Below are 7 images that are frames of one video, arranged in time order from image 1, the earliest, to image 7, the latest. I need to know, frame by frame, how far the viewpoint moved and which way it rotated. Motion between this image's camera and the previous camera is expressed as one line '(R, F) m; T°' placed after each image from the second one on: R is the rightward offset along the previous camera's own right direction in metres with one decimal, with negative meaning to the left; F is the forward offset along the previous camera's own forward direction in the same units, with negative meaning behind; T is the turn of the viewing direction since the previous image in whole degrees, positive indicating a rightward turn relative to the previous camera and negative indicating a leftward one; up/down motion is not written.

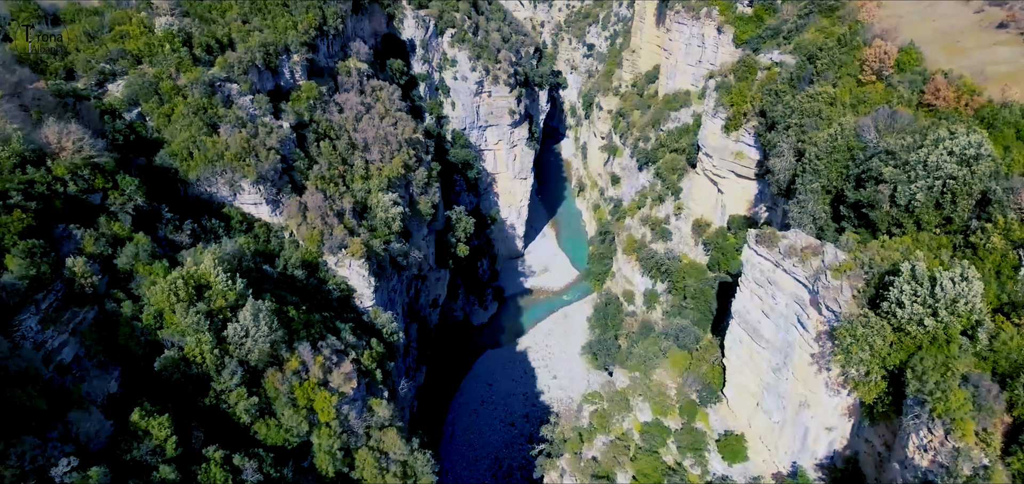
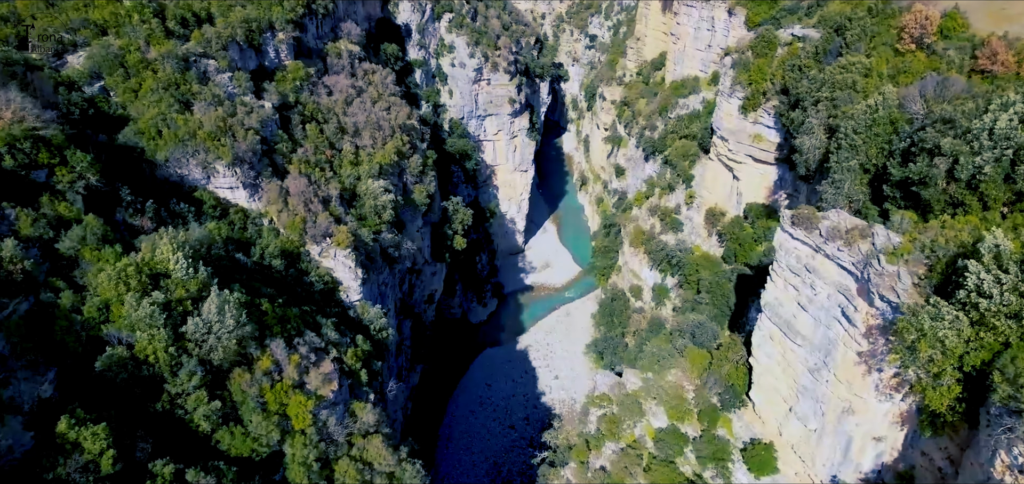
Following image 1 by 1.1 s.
(0.0, +2.4) m; 0°
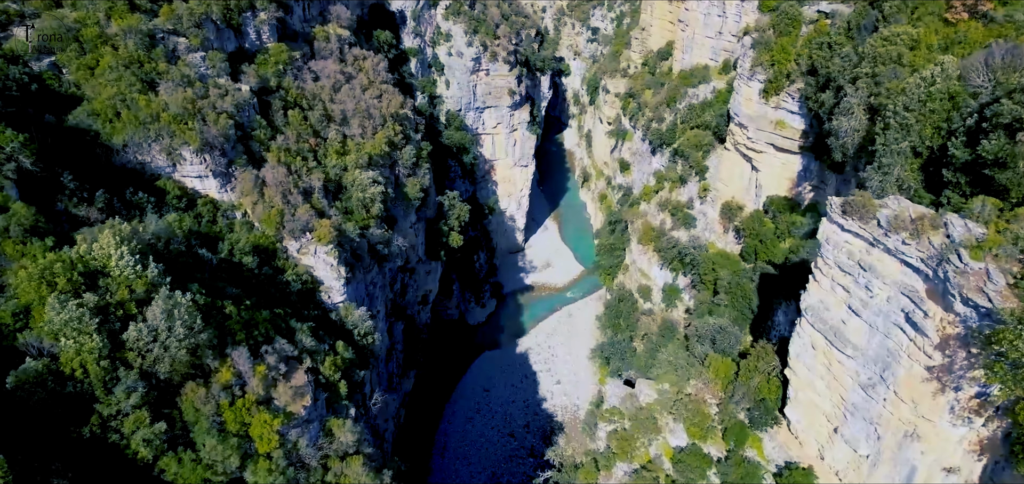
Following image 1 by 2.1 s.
(0.0, +2.5) m; 0°
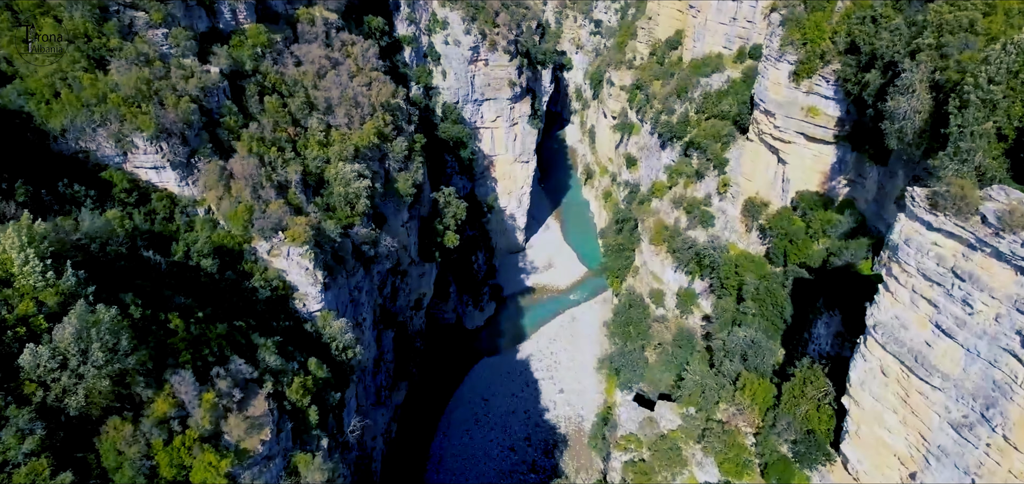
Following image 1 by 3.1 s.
(0.0, +2.9) m; 0°
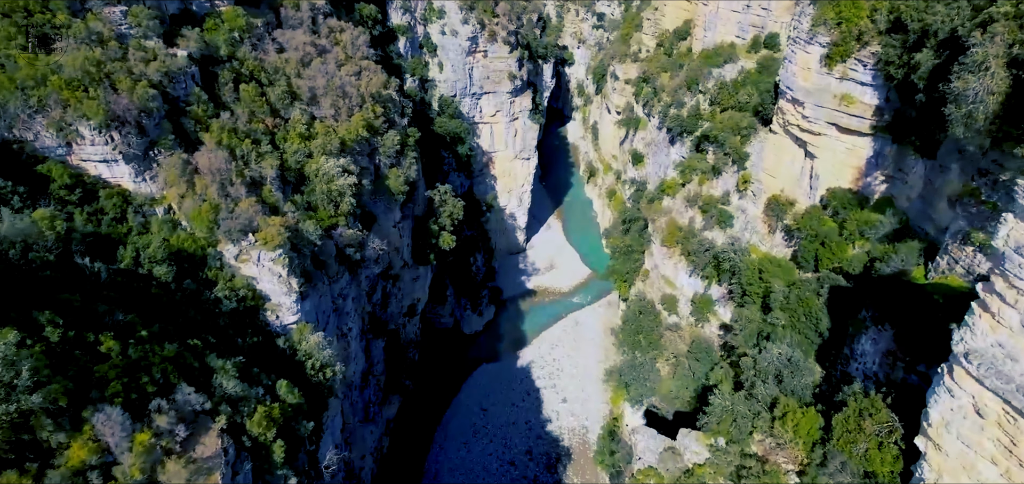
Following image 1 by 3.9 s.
(0.0, +2.5) m; 0°
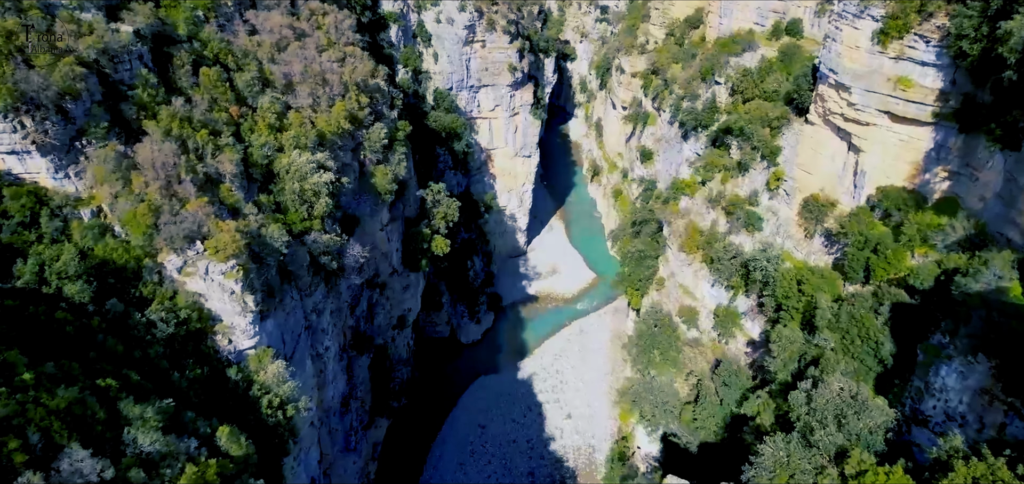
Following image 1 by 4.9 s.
(0.0, +3.2) m; 0°
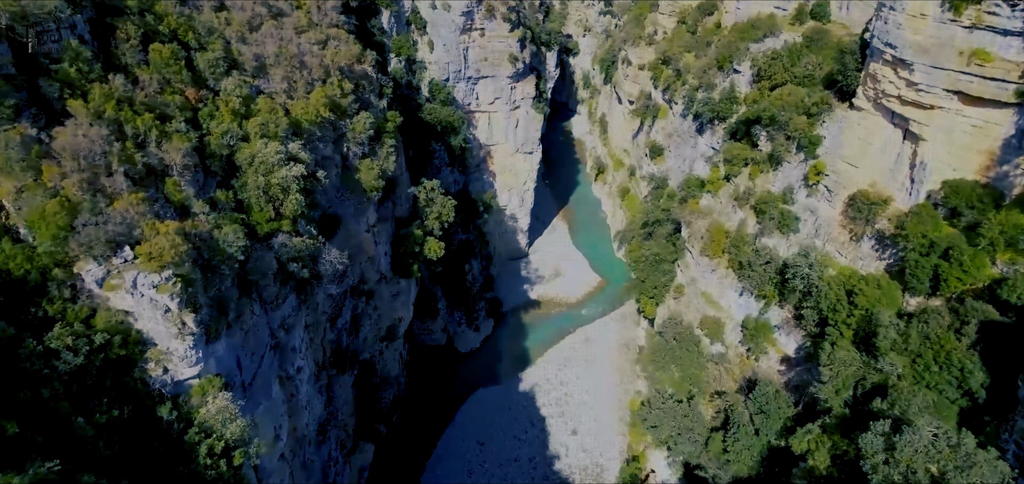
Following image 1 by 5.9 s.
(0.0, +3.0) m; 0°
